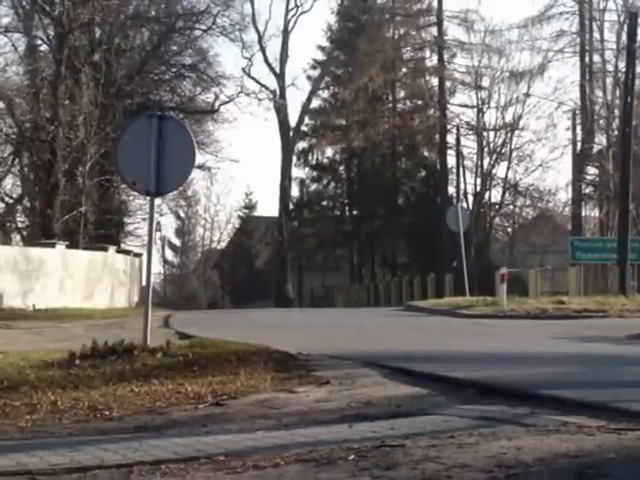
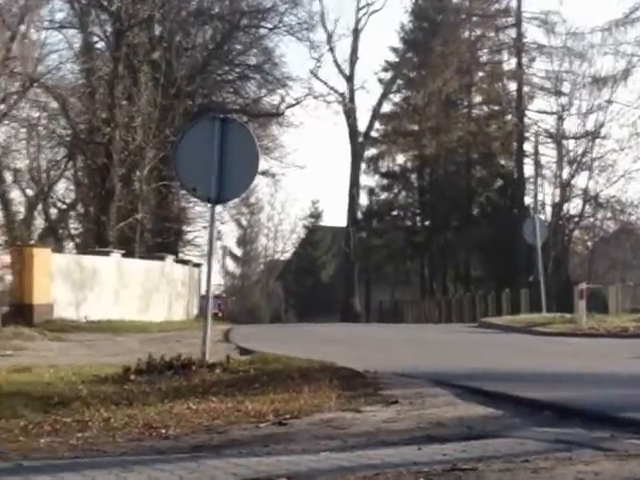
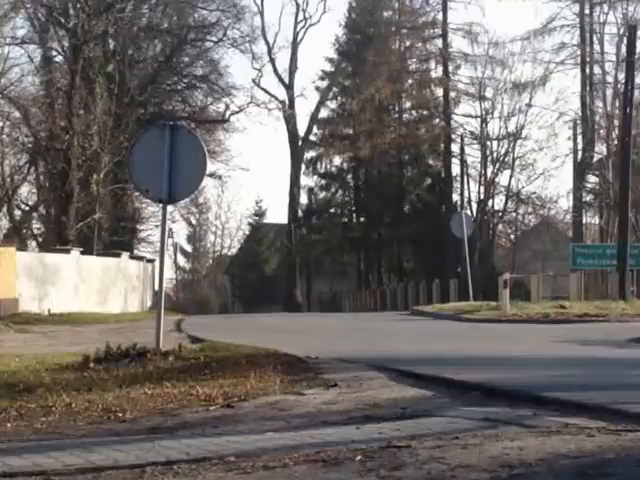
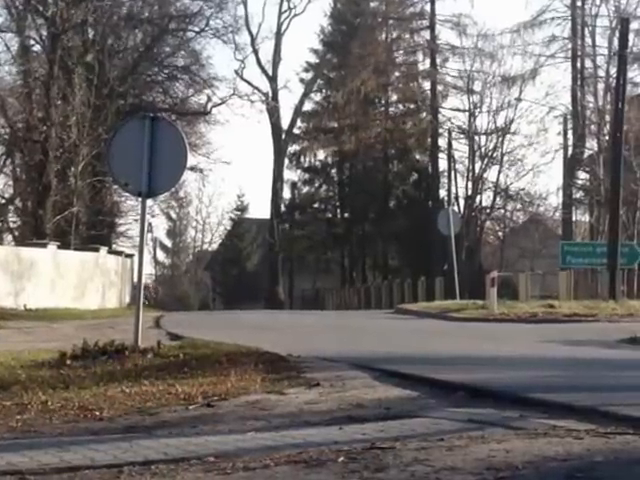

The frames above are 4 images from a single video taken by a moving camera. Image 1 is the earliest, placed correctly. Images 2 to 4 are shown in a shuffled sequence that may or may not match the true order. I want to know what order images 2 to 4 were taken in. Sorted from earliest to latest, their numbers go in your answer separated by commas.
3, 4, 2
